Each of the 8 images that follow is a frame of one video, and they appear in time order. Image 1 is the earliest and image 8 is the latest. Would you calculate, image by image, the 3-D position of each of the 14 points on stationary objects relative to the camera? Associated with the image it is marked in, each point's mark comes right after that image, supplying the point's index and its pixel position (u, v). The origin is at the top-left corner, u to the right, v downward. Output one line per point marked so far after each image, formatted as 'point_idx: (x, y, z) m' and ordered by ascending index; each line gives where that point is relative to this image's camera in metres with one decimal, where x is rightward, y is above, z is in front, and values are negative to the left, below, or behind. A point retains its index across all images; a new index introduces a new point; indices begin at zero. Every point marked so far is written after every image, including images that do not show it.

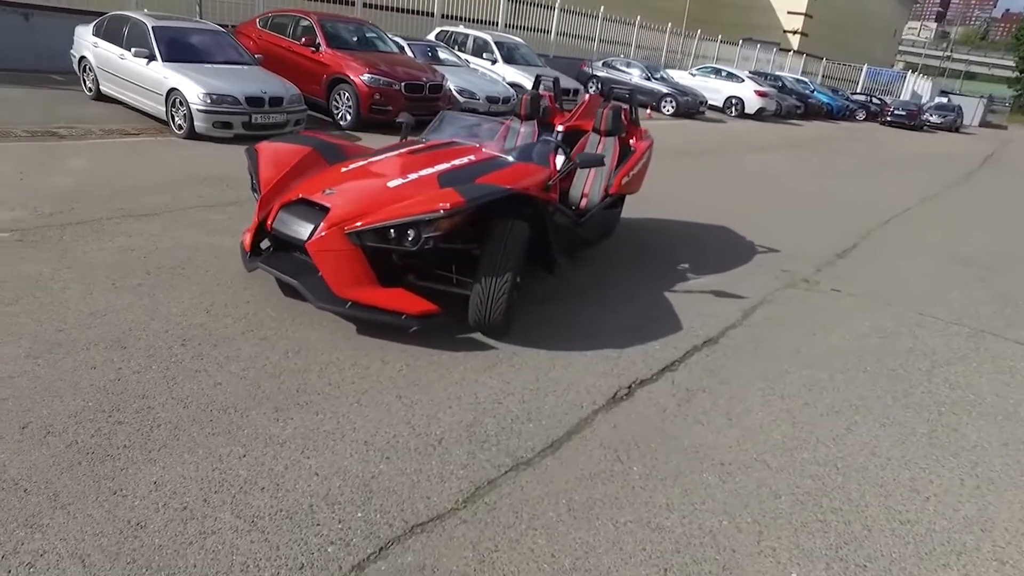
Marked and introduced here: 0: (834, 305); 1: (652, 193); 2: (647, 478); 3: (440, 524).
0: (+2.8, -0.2, +5.8) m
1: (+2.0, +1.3, +9.2) m
2: (+0.6, -0.9, +3.1) m
3: (-0.3, -1.0, +2.7) m
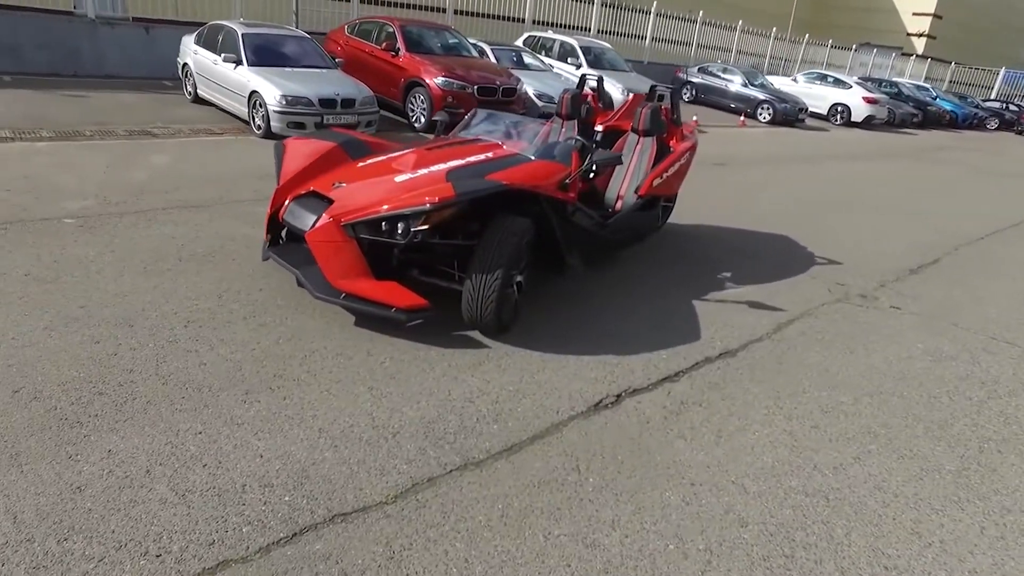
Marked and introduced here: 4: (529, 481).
0: (+3.0, -0.3, +5.2) m
1: (+2.7, +1.2, +8.7) m
2: (+0.4, -0.9, +3.0) m
3: (-0.6, -0.9, +2.7) m
4: (+0.1, -0.9, +3.0) m
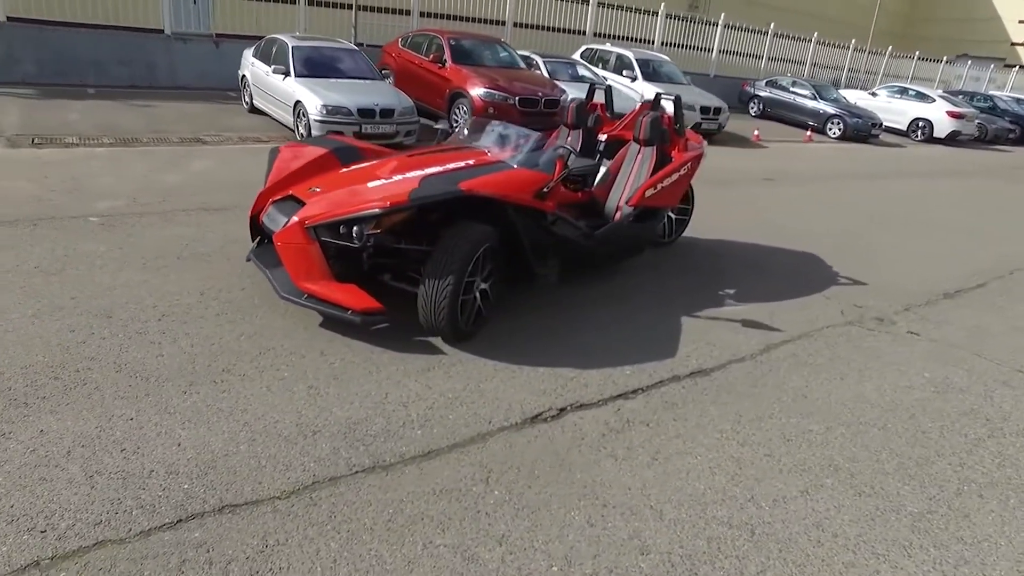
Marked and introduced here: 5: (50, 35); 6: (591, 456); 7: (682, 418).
0: (+2.8, -0.5, +4.8) m
1: (+3.0, +0.9, +8.4) m
2: (-0.1, -1.0, +2.9) m
3: (-1.1, -0.9, +2.7) m
4: (-0.4, -0.9, +2.9) m
5: (-8.3, +4.6, +11.7) m
6: (+0.4, -0.8, +3.3) m
7: (+1.0, -0.7, +3.7) m
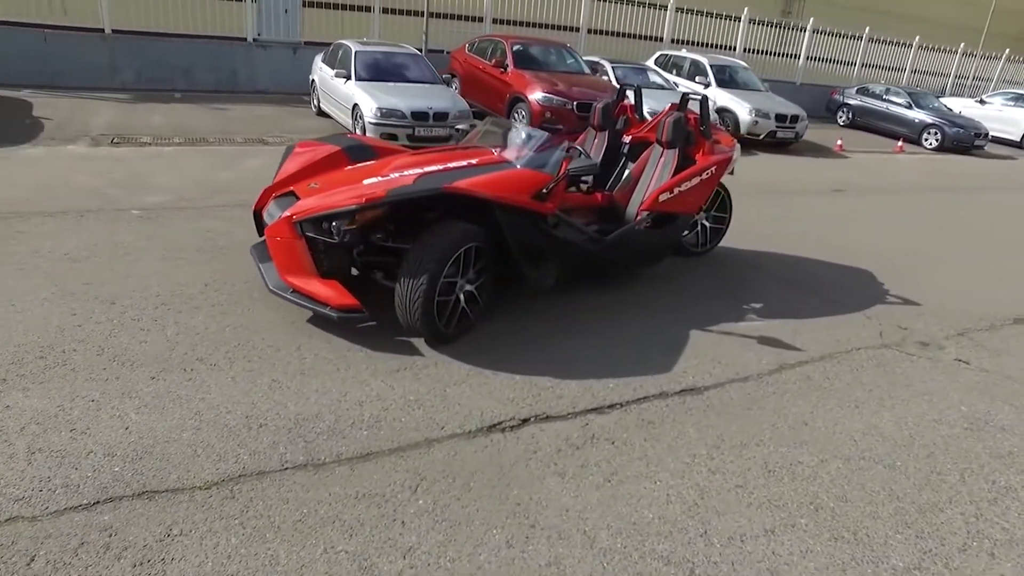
0: (+2.7, -0.6, +4.2) m
1: (+3.5, +0.7, +7.8) m
2: (-0.4, -0.9, +2.7) m
3: (-1.4, -0.9, +2.7) m
4: (-0.7, -0.9, +2.8) m
5: (-7.1, +4.8, +12.7) m
6: (+0.1, -0.9, +3.1) m
7: (+0.7, -0.8, +3.4) m
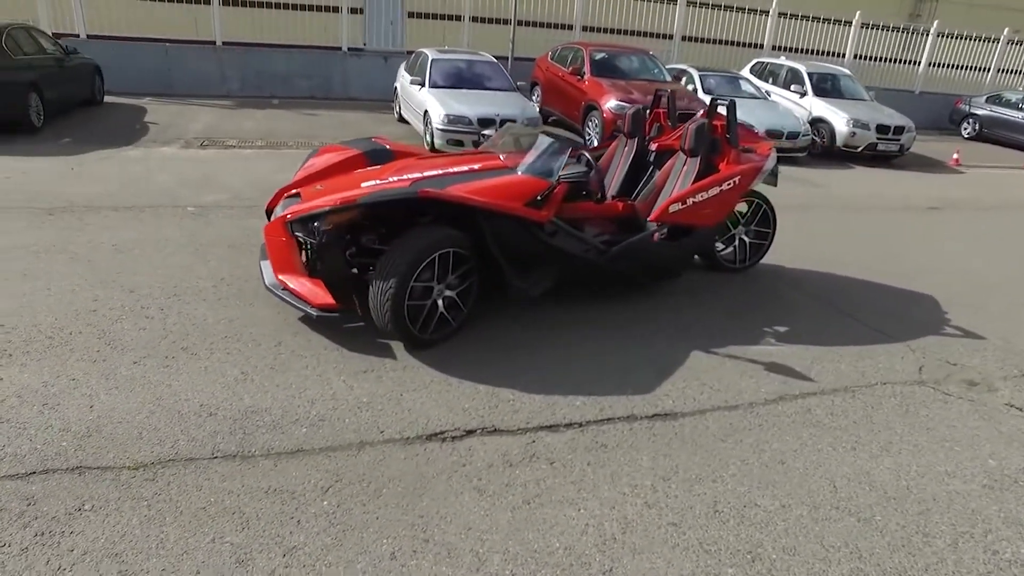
0: (+2.5, -0.8, +3.7) m
1: (+3.9, +0.4, +7.0) m
2: (-0.8, -0.9, +2.7) m
3: (-1.8, -0.8, +2.9) m
4: (-1.1, -0.9, +2.8) m
5: (-5.5, +4.9, +13.7) m
6: (-0.2, -0.9, +2.9) m
7: (+0.4, -0.8, +3.2) m
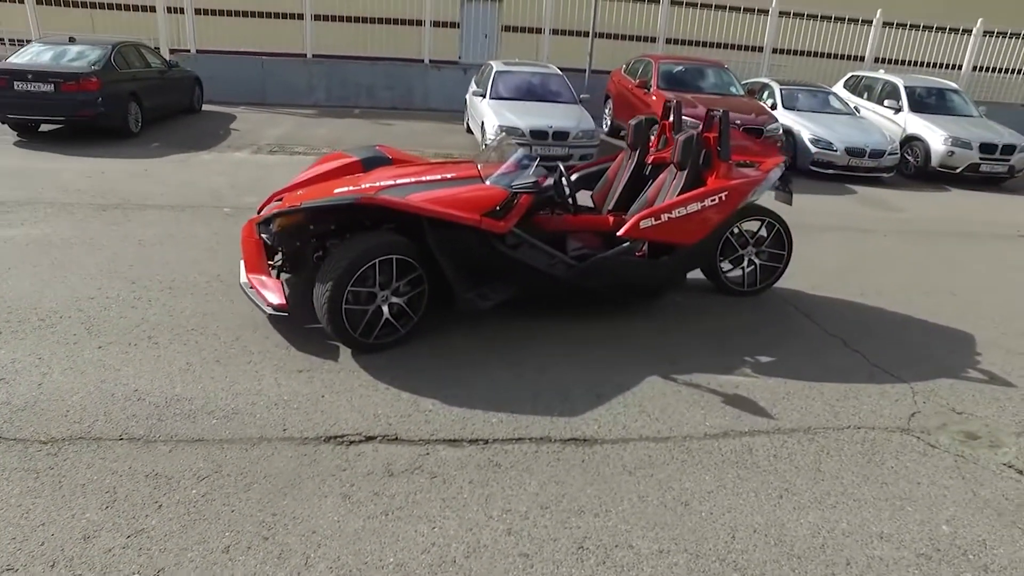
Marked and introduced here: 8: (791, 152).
0: (+2.0, -1.0, +3.2) m
1: (+4.1, +0.1, +6.3) m
2: (-1.4, -0.9, +2.8) m
3: (-2.4, -0.7, +3.1) m
4: (-1.7, -0.8, +3.0) m
5: (-3.9, +4.9, +14.5) m
6: (-0.8, -0.9, +2.9) m
7: (-0.1, -0.9, +3.1) m
8: (+4.8, +2.3, +11.1) m
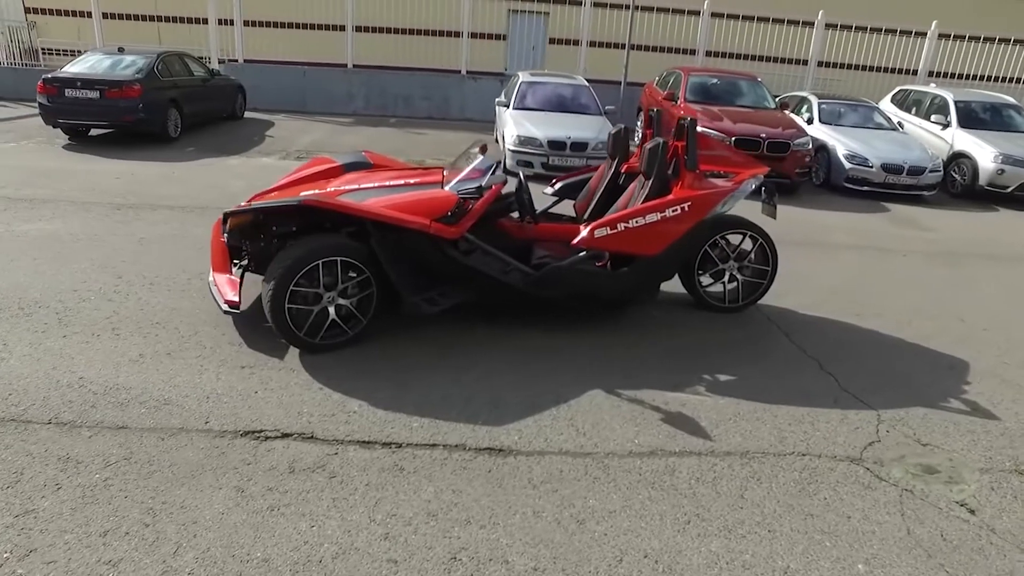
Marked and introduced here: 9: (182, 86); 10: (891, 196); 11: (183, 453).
0: (+1.6, -1.1, +3.0) m
1: (+3.9, -0.1, +5.9) m
2: (-1.9, -0.9, +2.9) m
3: (-2.8, -0.7, +3.3) m
4: (-2.1, -0.8, +3.1) m
5: (-3.1, +4.8, +14.9) m
6: (-1.3, -0.9, +3.0) m
7: (-0.6, -0.9, +3.0) m
8: (+5.1, +2.0, +10.7) m
9: (-5.7, +3.5, +11.3) m
10: (+6.1, +1.5, +10.5) m
11: (-1.6, -0.8, +3.2) m
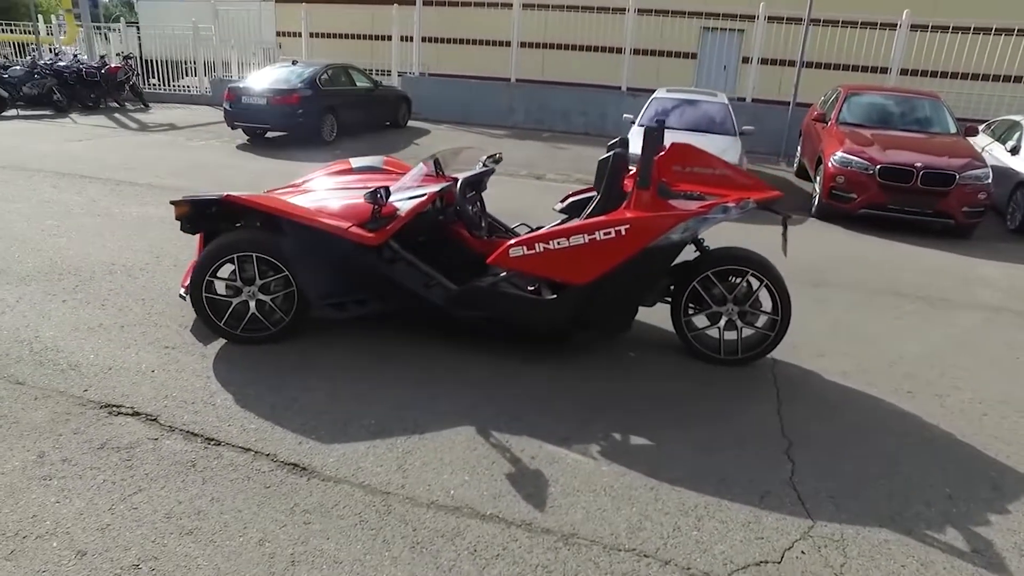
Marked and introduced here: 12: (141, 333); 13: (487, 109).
0: (+0.4, -1.3, +2.2) m
1: (+3.6, -0.7, +4.2) m
2: (-2.9, -0.7, +3.2) m
3: (-3.6, -0.4, +3.9) m
4: (-3.0, -0.6, +3.5) m
5: (+0.5, +4.5, +15.0) m
6: (-2.3, -0.8, +3.1) m
7: (-1.6, -0.9, +3.0) m
8: (+6.6, +1.0, +8.4) m
9: (-3.2, +3.7, +12.5) m
10: (+7.4, +0.4, +7.9) m
11: (-2.5, -0.7, +3.4) m
12: (-2.5, -0.3, +4.4) m
13: (-0.6, +4.2, +15.4) m
